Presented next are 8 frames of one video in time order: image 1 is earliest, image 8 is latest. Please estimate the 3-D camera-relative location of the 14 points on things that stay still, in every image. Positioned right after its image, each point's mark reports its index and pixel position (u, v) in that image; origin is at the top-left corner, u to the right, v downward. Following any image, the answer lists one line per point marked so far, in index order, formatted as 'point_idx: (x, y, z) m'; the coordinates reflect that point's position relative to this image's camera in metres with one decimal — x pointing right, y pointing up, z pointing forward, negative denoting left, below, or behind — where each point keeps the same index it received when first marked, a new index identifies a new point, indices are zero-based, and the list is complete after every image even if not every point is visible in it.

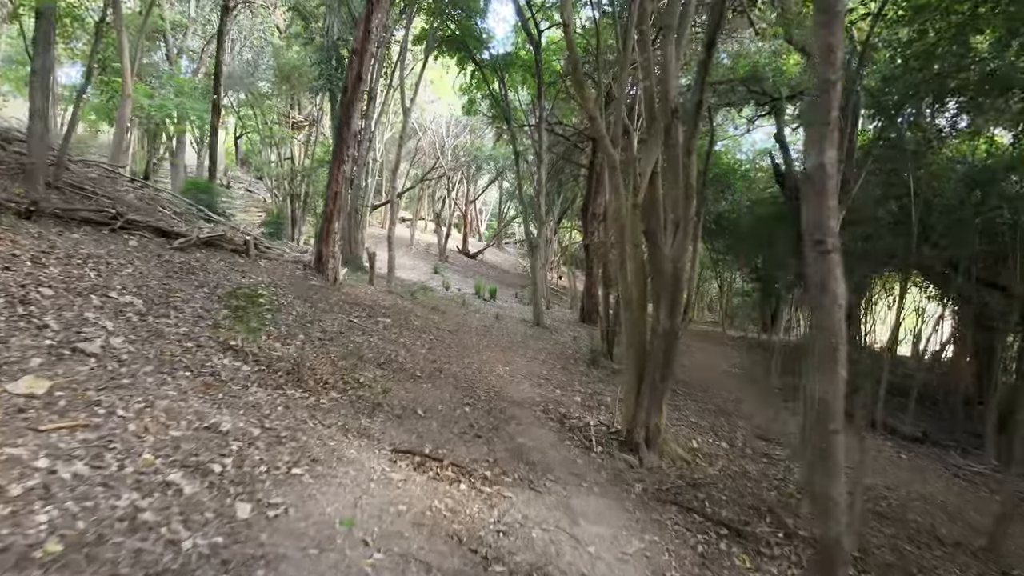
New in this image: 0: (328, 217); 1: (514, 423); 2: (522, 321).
0: (-5.3, +2.0, +9.9) m
1: (0.0, -2.1, +5.2) m
2: (+0.4, -1.4, +14.5) m
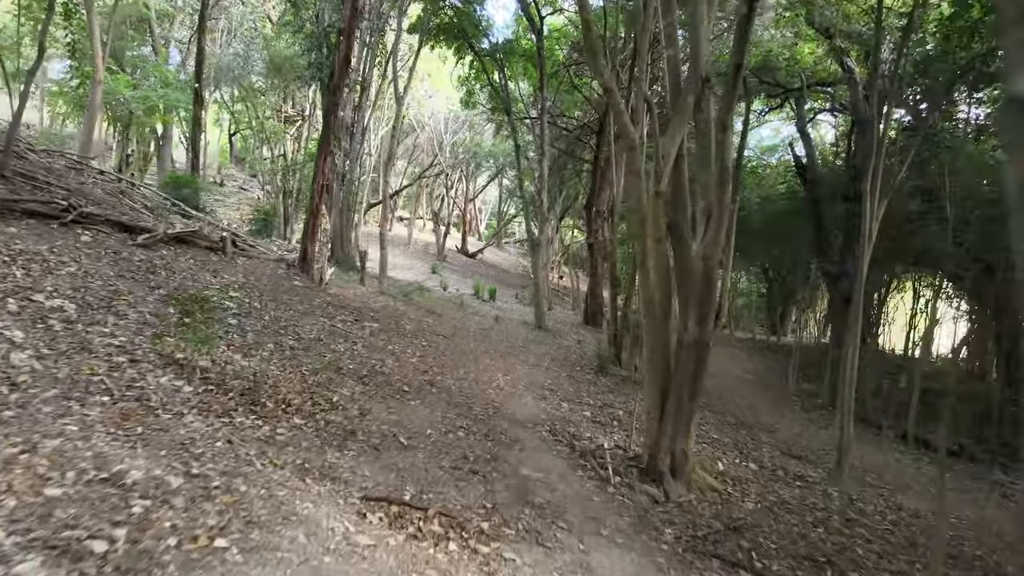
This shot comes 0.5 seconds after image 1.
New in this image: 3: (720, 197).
0: (-5.3, +2.0, +9.1) m
1: (0.0, -2.1, +4.4) m
2: (+0.5, -1.4, +13.8) m
3: (+2.6, +1.1, +4.2) m
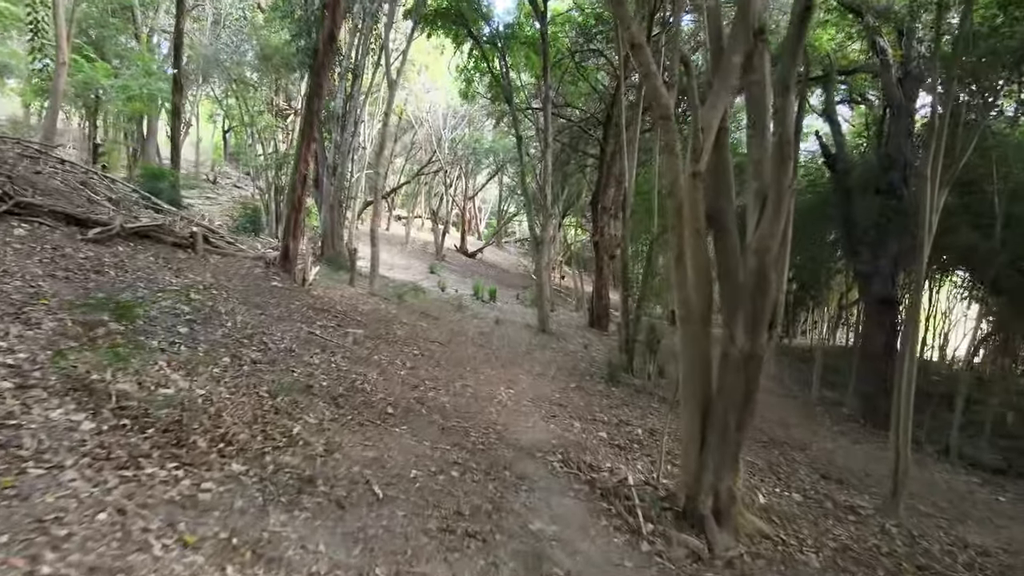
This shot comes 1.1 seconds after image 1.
0: (-5.2, +2.0, +8.3) m
1: (+0.1, -2.2, +3.6) m
2: (+0.5, -1.4, +12.9) m
3: (+2.6, +1.1, +3.3) m
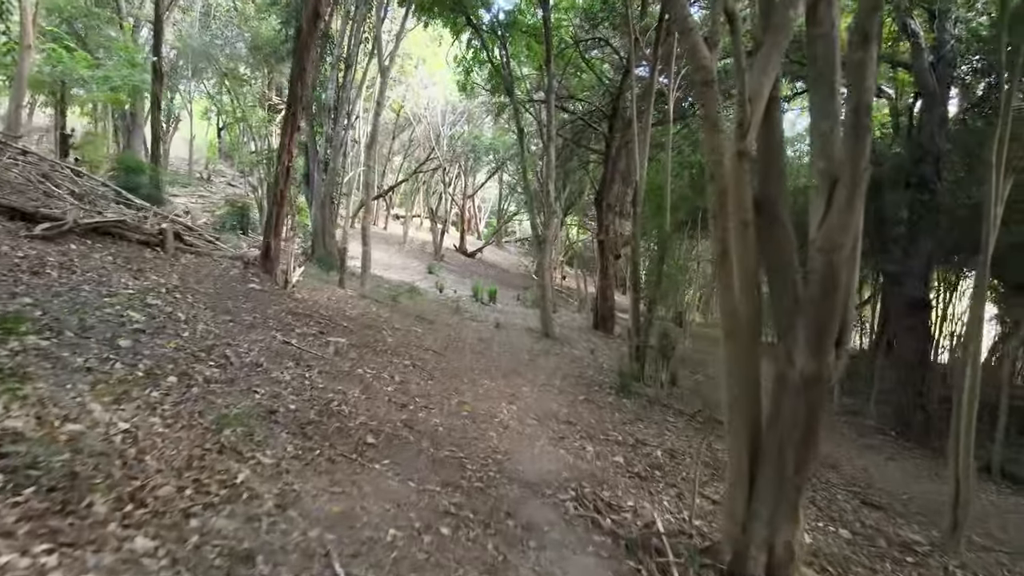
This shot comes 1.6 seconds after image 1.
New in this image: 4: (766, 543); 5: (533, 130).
0: (-5.2, +2.0, +7.6) m
1: (+0.2, -2.2, +2.9) m
2: (+0.6, -1.5, +12.3) m
3: (+2.7, +1.0, +2.6) m
4: (+2.2, -2.2, +2.9) m
5: (+1.1, +8.1, +17.4) m
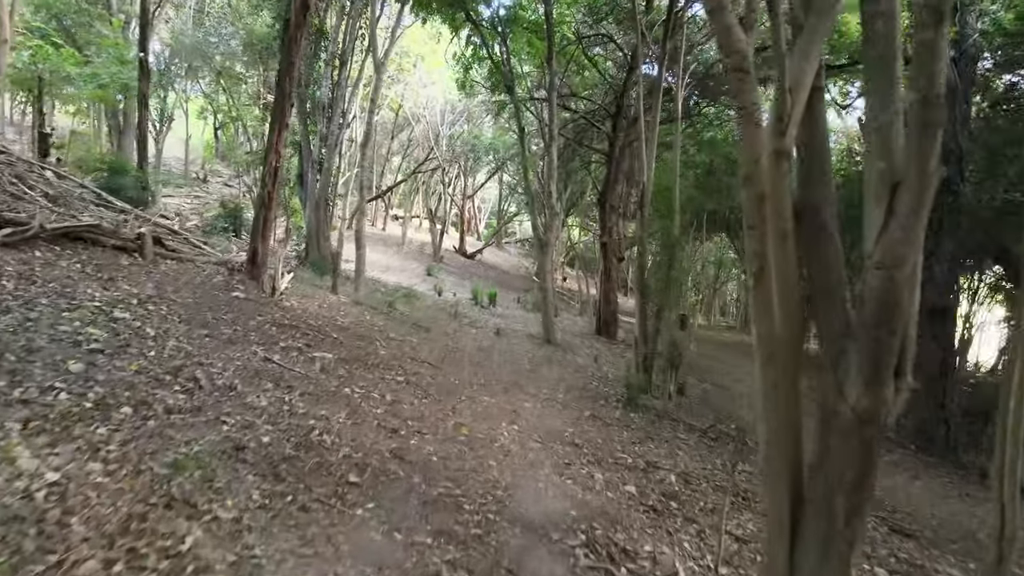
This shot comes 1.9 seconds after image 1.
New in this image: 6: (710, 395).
0: (-5.2, +1.8, +7.1) m
1: (+0.2, -2.4, +2.4) m
2: (+0.6, -1.7, +11.8) m
3: (+2.7, +0.9, +2.2) m
4: (+2.2, -2.3, +2.5) m
5: (+1.1, +7.9, +17.0) m
6: (+5.7, -3.1, +9.8) m
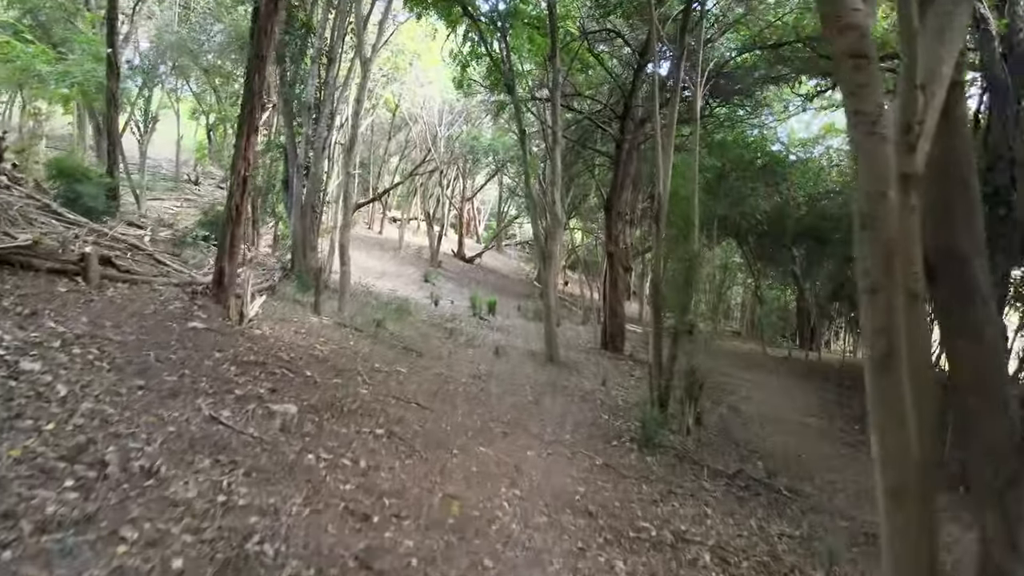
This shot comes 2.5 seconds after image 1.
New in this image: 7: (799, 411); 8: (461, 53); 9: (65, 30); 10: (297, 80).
0: (-5.2, +1.3, +6.3) m
1: (+0.2, -2.8, +1.6) m
2: (+0.6, -2.1, +11.0) m
3: (+2.7, +0.4, +1.4) m
4: (+2.2, -2.8, +1.6) m
5: (+1.1, +7.5, +16.2) m
6: (+5.7, -3.5, +8.9) m
7: (+9.7, -4.2, +11.4) m
8: (-2.0, +9.2, +13.3) m
9: (-18.8, +10.8, +14.2) m
10: (-7.4, +7.2, +11.7) m
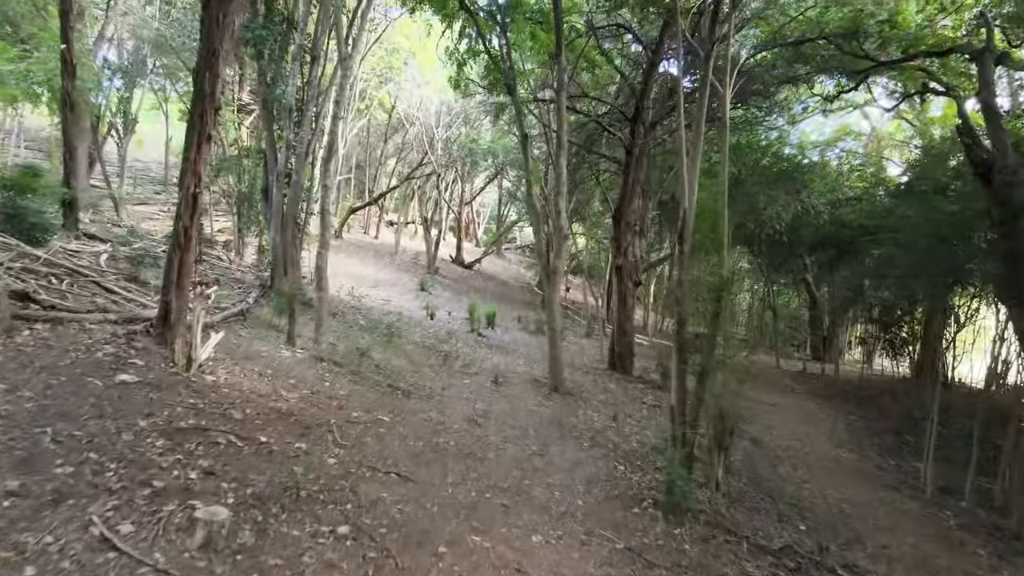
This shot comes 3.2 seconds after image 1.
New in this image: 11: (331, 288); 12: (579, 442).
0: (-5.1, +0.7, +5.3) m
1: (+0.2, -3.4, +0.6) m
2: (+0.6, -2.7, +10.0) m
3: (+2.7, -0.2, +0.4) m
4: (+2.2, -3.4, +0.6) m
5: (+1.1, +6.9, +15.2) m
6: (+5.7, -4.1, +7.9) m
7: (+9.7, -4.7, +10.4) m
8: (-2.0, +8.6, +12.3) m
9: (-18.8, +10.2, +13.2) m
10: (-7.4, +6.6, +10.6) m
11: (-9.4, 0.0, +17.6) m
12: (+1.4, -3.2, +7.1) m
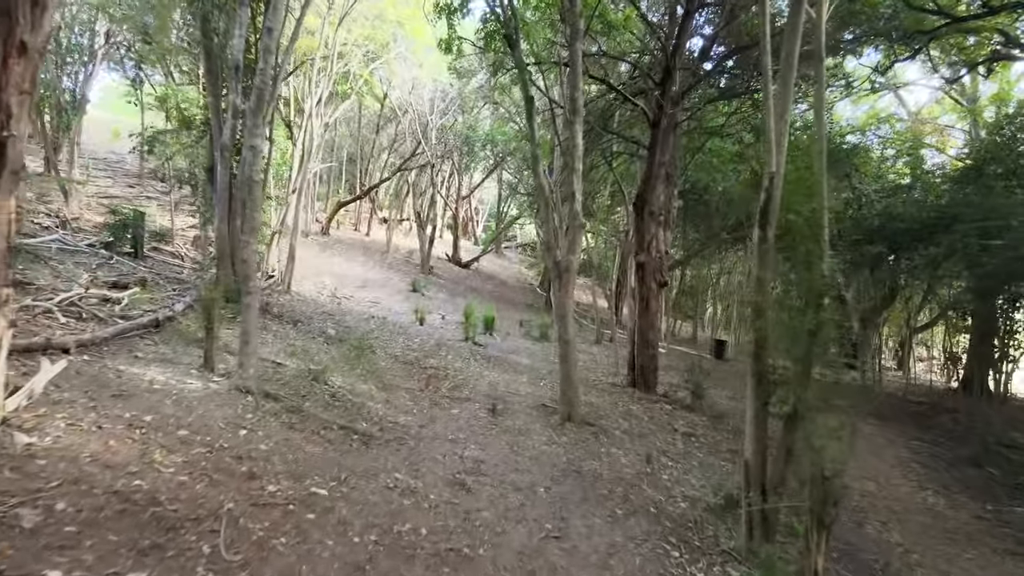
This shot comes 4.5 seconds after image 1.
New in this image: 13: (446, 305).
0: (-5.1, +0.7, +3.2) m
1: (+0.3, -3.5, -1.5) m
2: (+0.7, -2.8, +7.9) m
3: (+2.8, -0.2, -1.7) m
4: (+2.3, -3.4, -1.4) m
5: (+1.2, +6.8, +13.1) m
6: (+5.7, -4.2, +5.9) m
7: (+9.7, -4.8, +8.4) m
8: (-1.9, +8.6, +10.3) m
9: (-18.7, +10.2, +11.2) m
10: (-7.3, +6.5, +8.6) m
11: (-9.3, 0.0, +15.6) m
12: (+1.5, -3.2, +5.1) m
13: (-3.5, -0.9, +18.0) m
